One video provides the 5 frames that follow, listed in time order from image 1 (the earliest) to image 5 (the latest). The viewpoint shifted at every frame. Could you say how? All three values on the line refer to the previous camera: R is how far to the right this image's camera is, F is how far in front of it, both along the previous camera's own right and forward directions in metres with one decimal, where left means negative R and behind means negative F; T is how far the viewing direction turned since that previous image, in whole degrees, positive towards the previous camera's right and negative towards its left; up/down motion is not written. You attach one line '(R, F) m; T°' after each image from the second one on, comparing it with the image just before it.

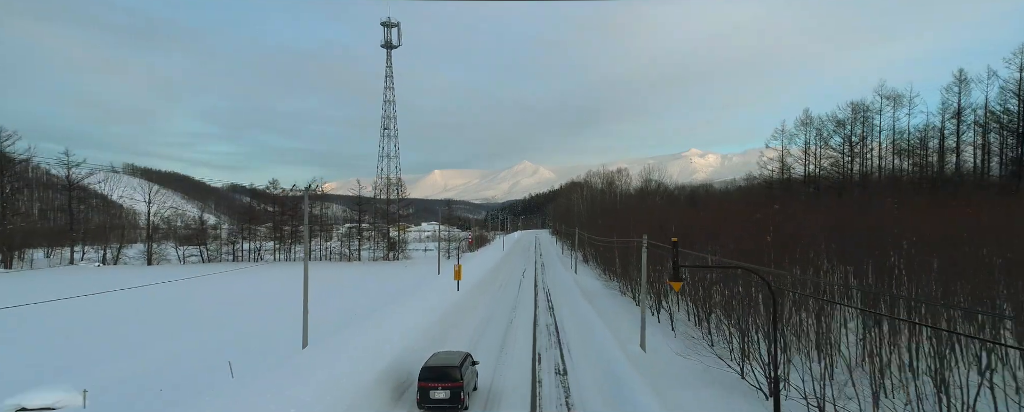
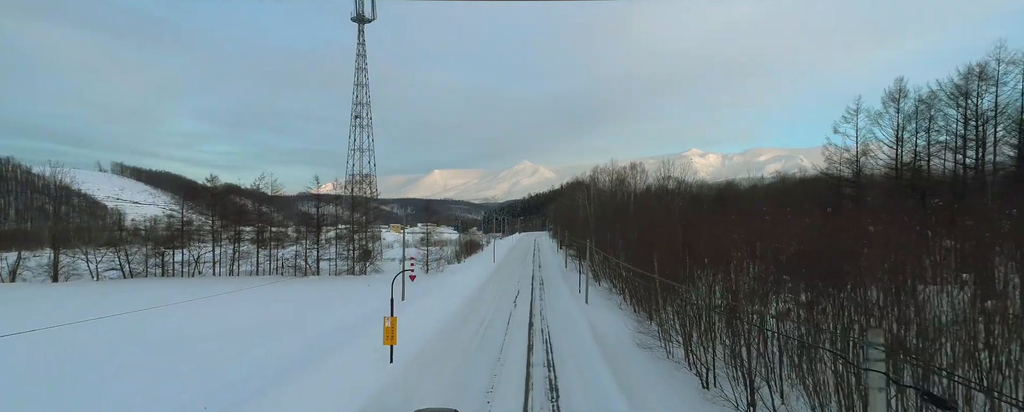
(+0.5, +6.4) m; 0°
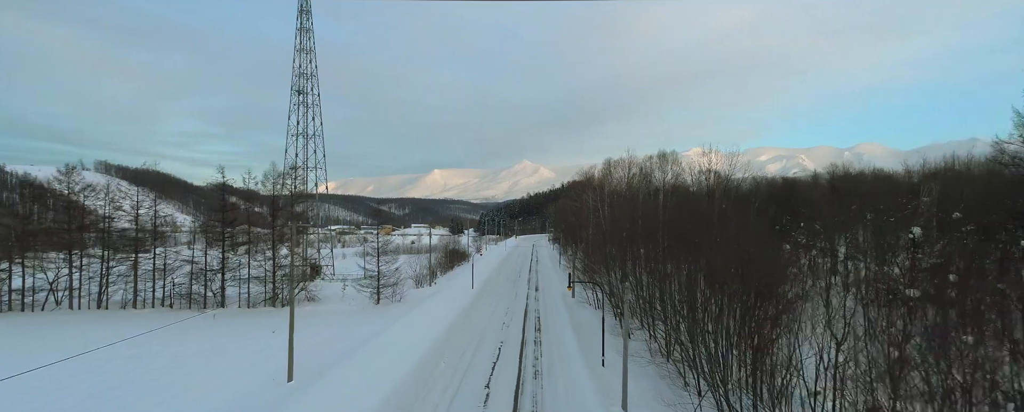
(+0.7, +8.7) m; 0°
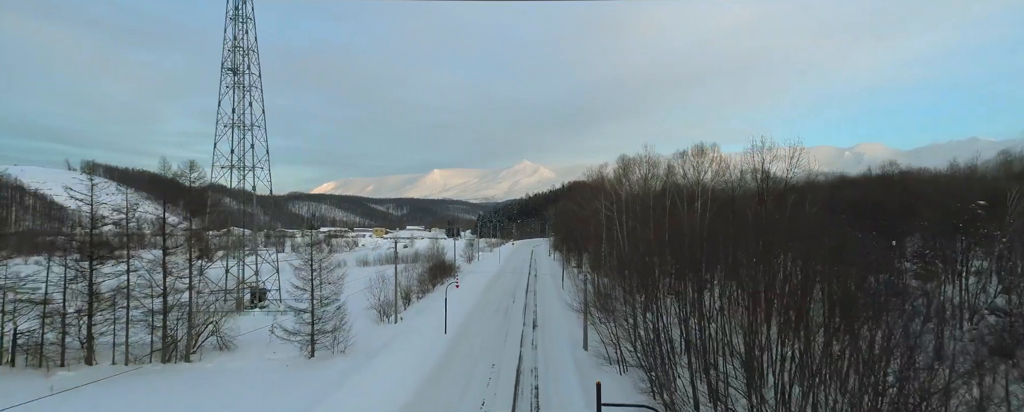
(+0.4, +6.2) m; 0°
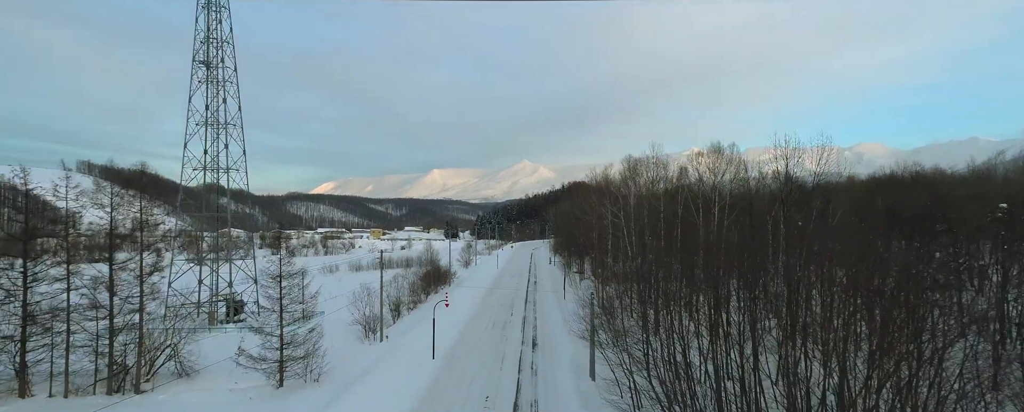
(+0.1, +1.9) m; 0°
